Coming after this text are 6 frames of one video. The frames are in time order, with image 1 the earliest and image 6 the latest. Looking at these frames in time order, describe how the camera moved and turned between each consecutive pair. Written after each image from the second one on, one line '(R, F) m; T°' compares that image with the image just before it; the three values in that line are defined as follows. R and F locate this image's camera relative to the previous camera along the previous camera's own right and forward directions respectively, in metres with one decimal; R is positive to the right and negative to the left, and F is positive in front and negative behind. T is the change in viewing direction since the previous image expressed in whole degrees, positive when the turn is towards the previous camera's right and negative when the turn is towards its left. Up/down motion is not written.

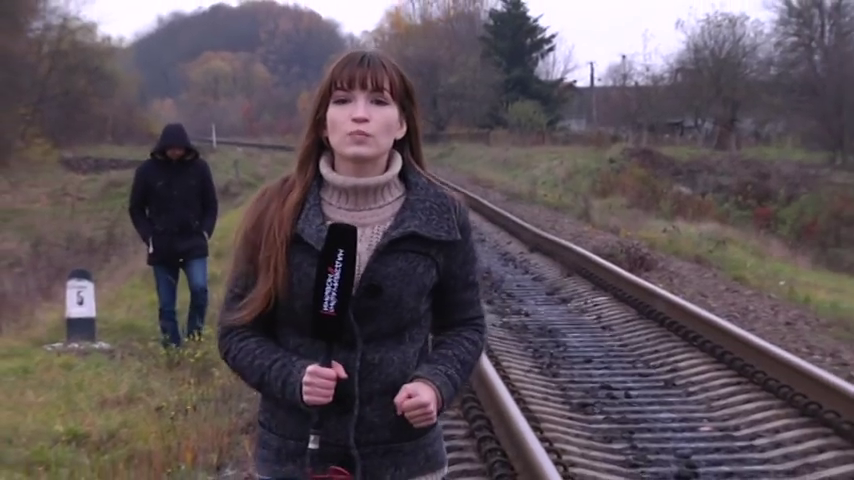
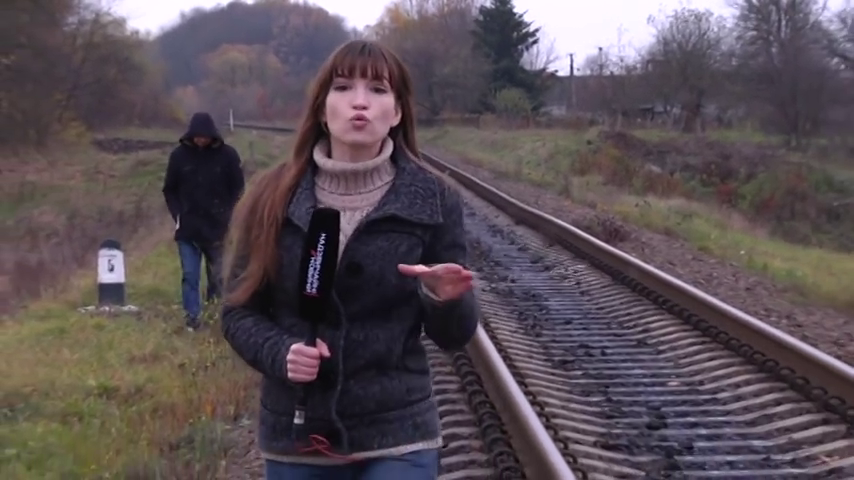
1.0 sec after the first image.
(+0.1, -0.5) m; -1°
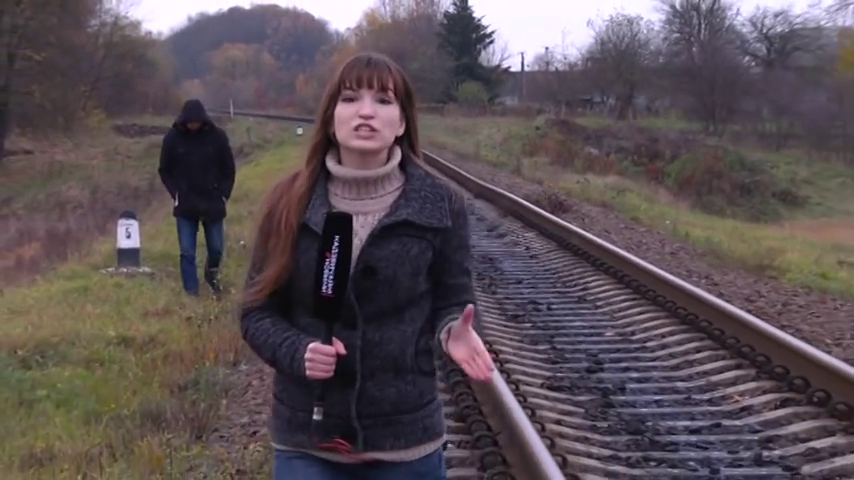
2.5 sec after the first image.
(+0.1, -1.0) m; 0°
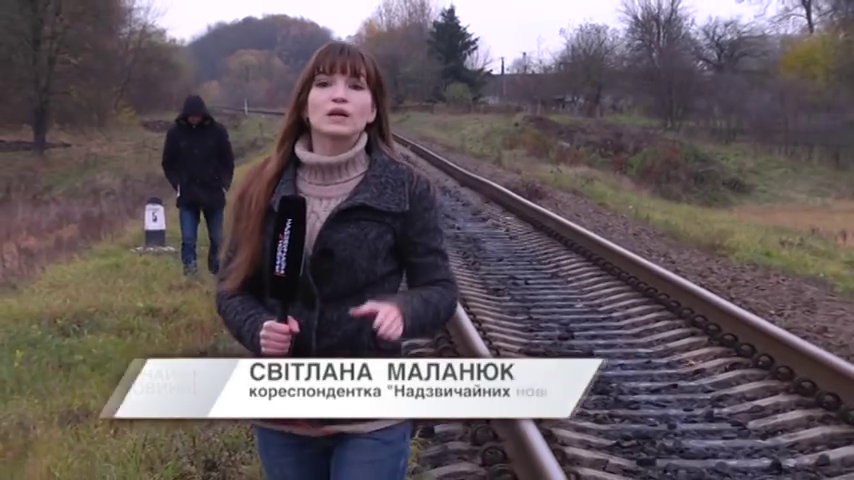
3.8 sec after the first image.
(0.0, -0.9) m; 0°
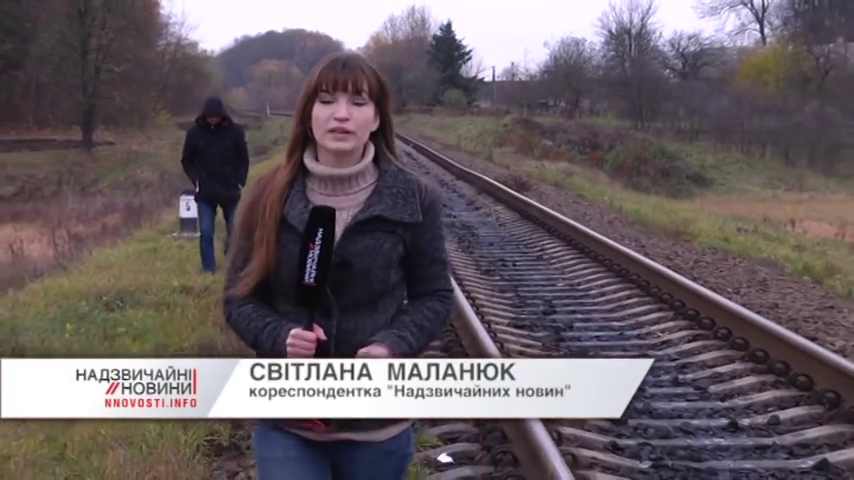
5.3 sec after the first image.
(0.0, -1.0) m; 0°
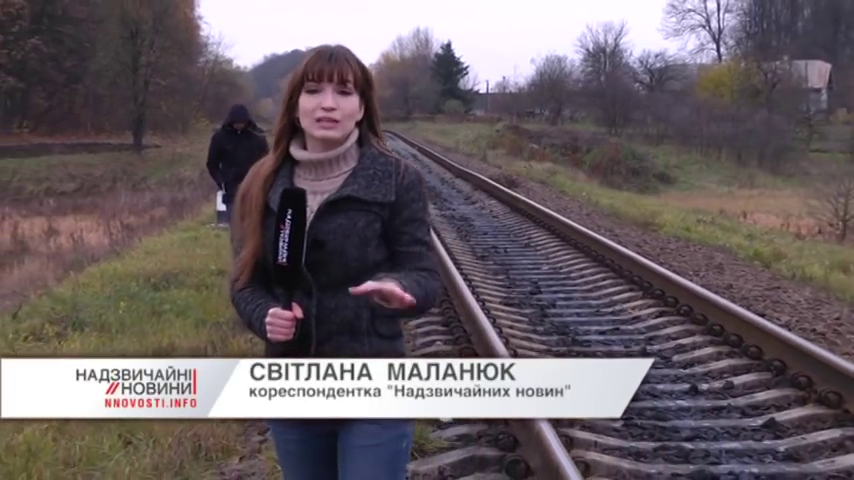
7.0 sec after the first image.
(0.0, -1.4) m; 0°
